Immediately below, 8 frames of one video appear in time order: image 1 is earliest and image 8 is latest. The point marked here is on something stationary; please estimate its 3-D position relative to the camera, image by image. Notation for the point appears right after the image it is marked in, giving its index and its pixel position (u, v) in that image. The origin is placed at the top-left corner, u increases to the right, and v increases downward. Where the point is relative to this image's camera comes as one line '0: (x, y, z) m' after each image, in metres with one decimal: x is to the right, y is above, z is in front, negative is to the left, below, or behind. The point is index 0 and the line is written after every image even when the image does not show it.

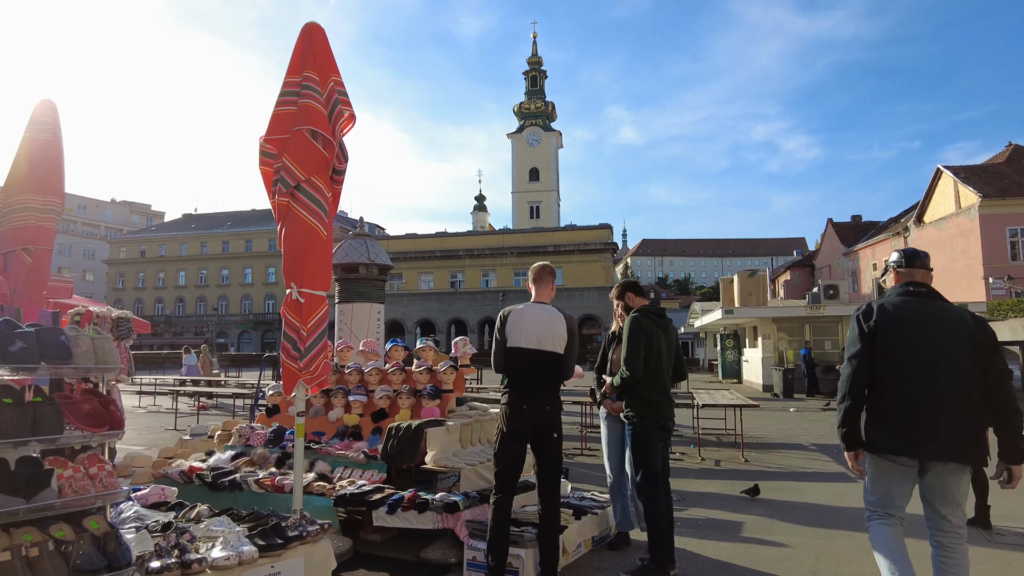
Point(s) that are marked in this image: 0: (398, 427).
0: (-0.9, -1.0, +4.8) m
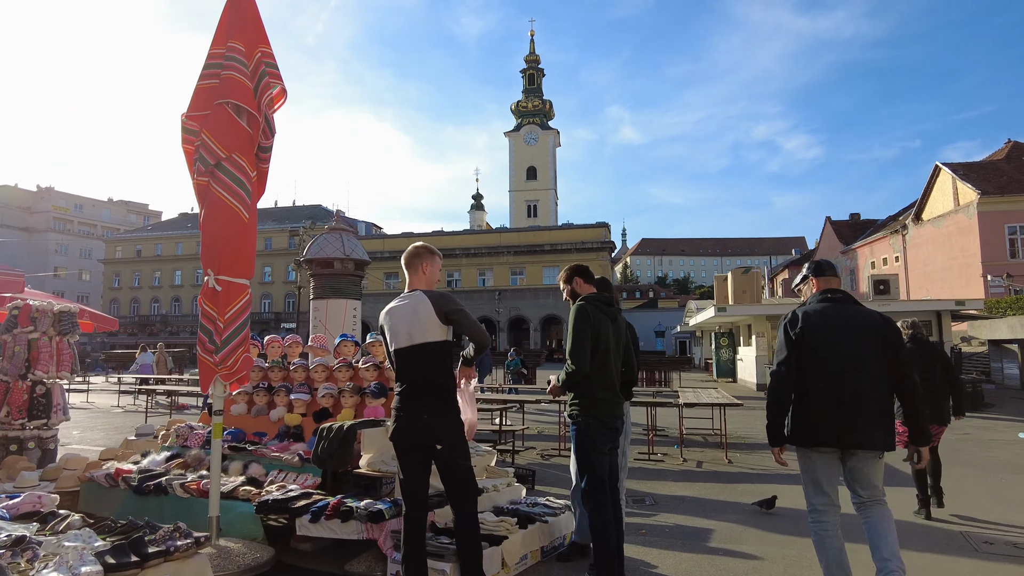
0: (-1.2, -0.9, +4.4) m
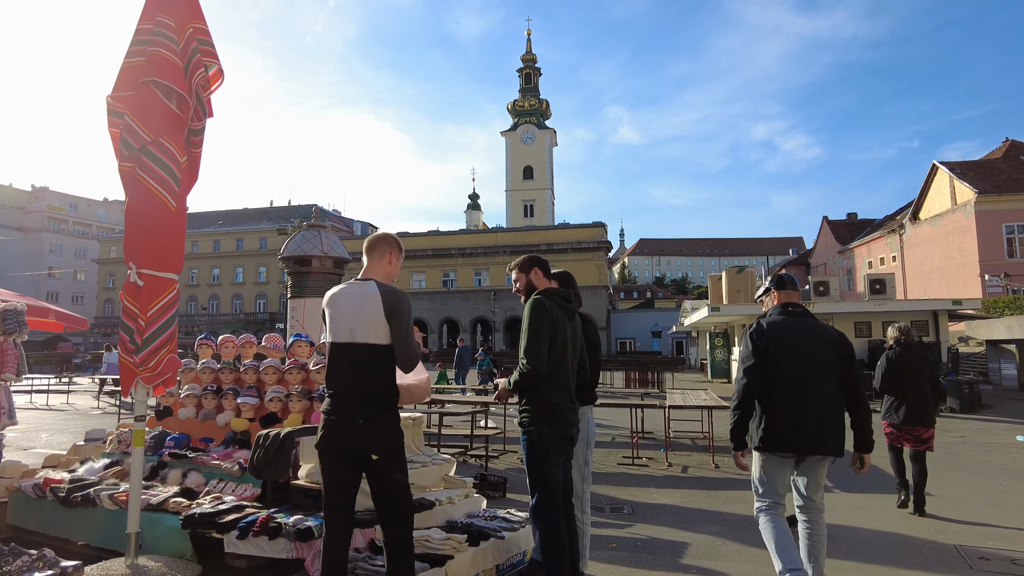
0: (-1.5, -0.9, +4.0) m
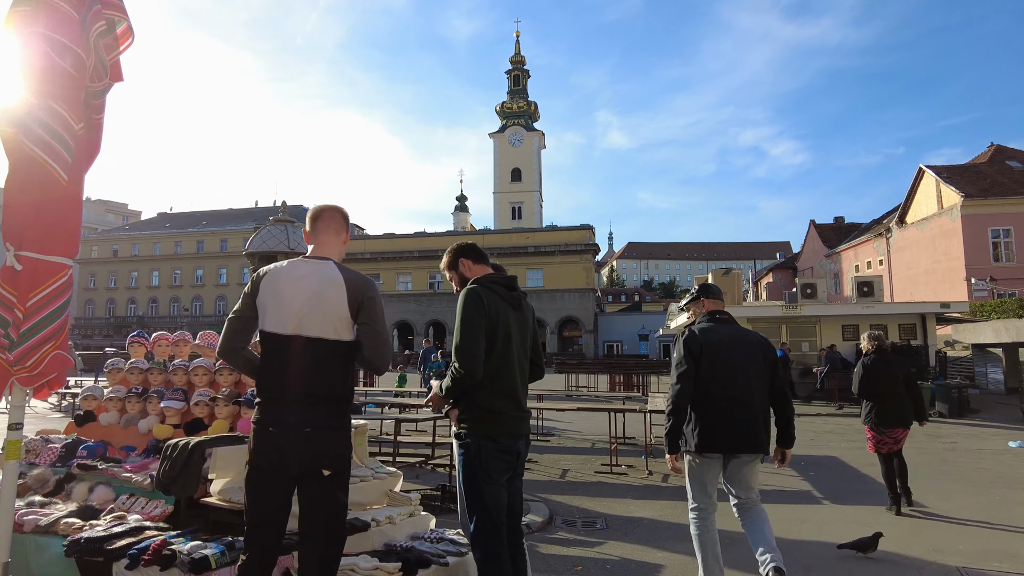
0: (-1.8, -0.8, +3.5) m
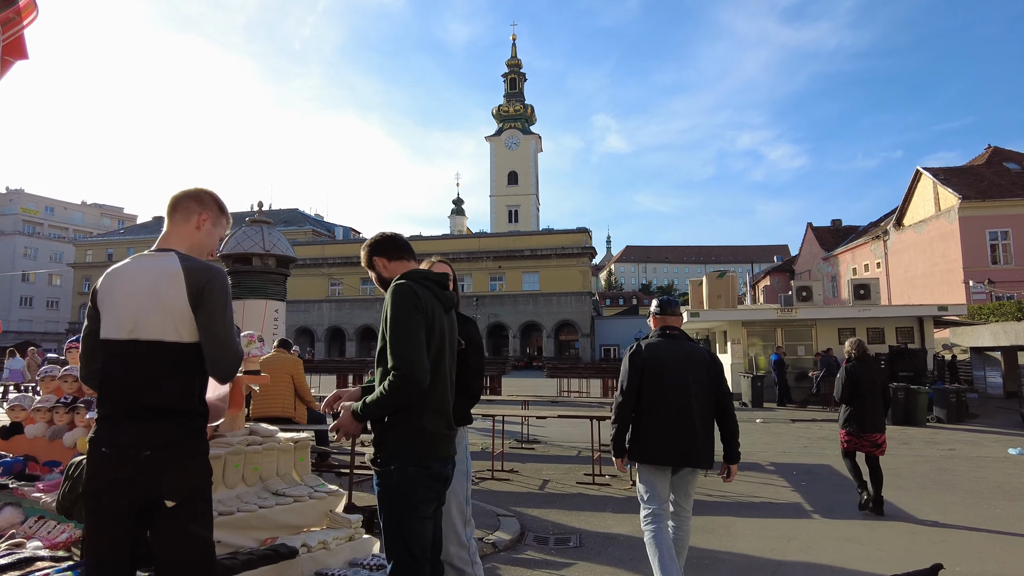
0: (-2.1, -0.8, +3.1) m
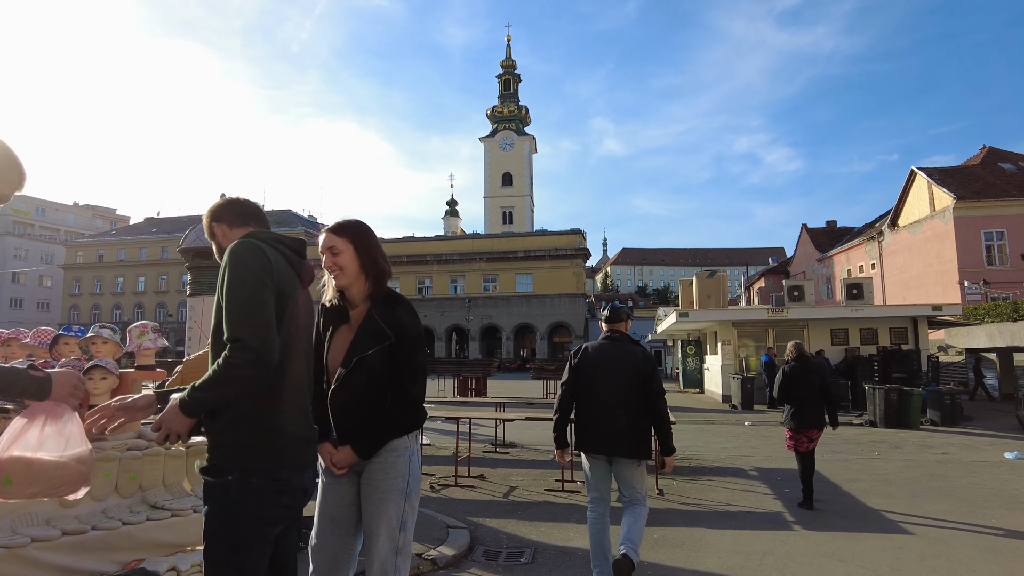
0: (-2.5, -0.7, +2.6) m
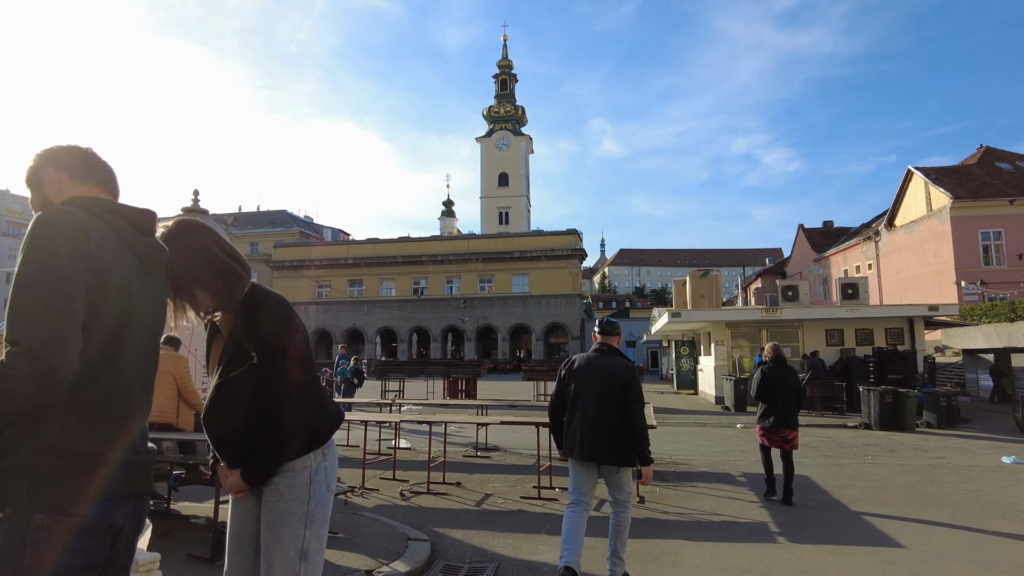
0: (-2.8, -0.7, +2.2) m
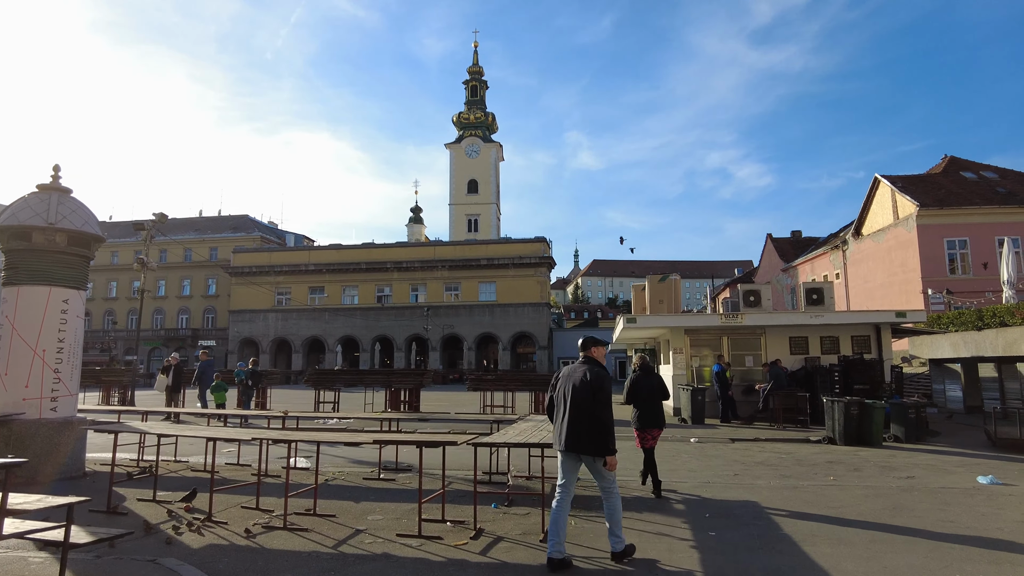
0: (-3.7, -0.5, +0.7) m
